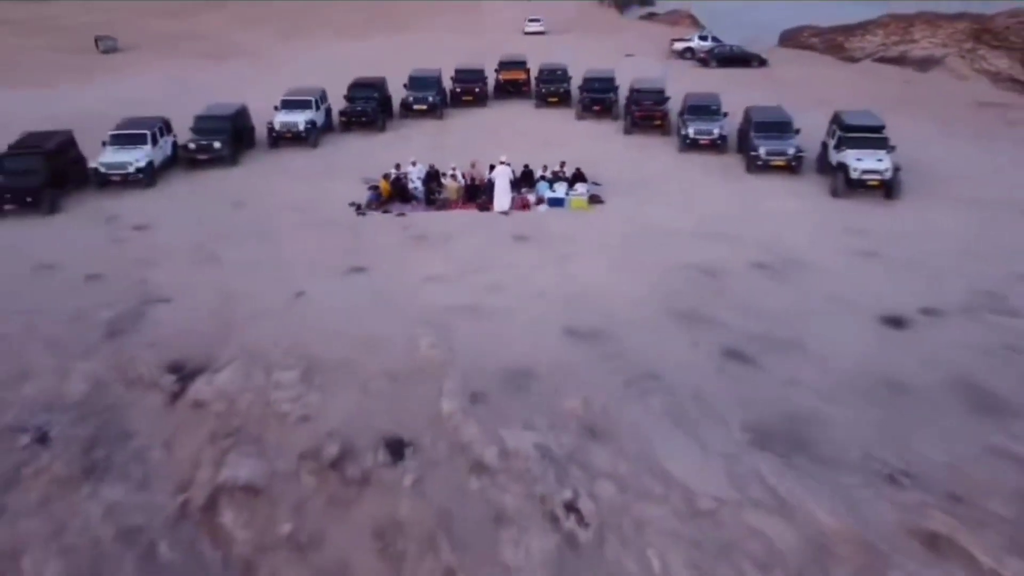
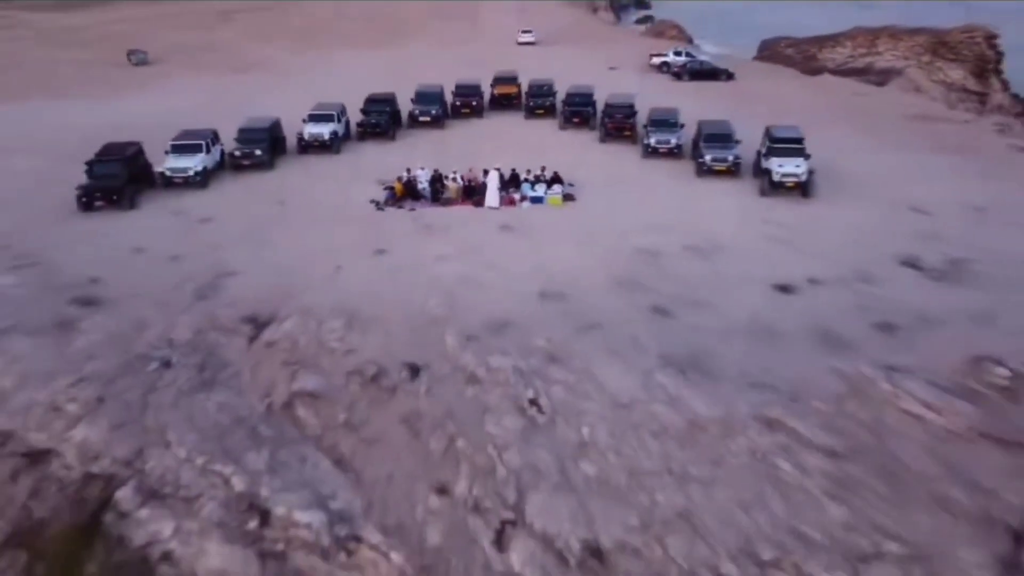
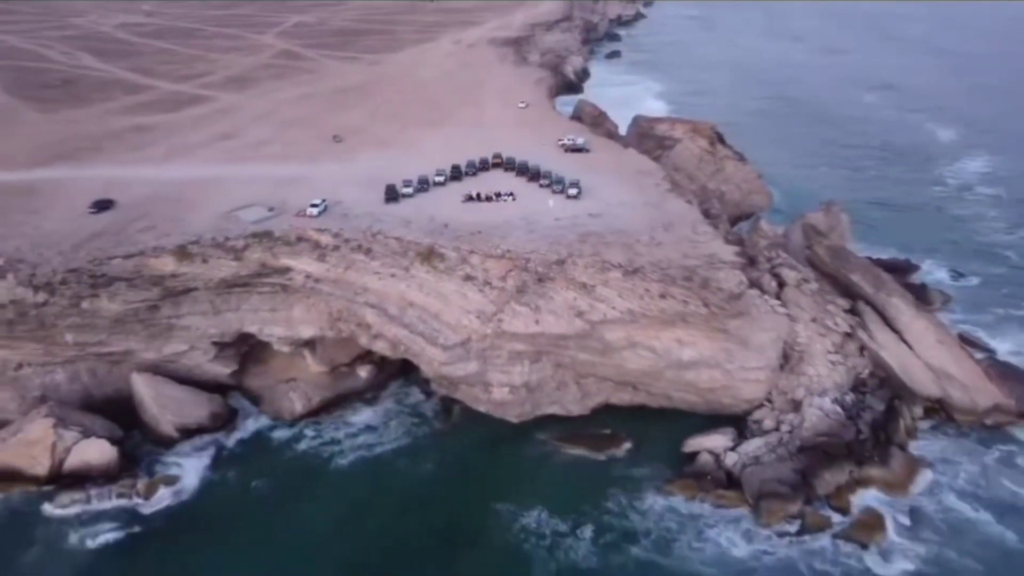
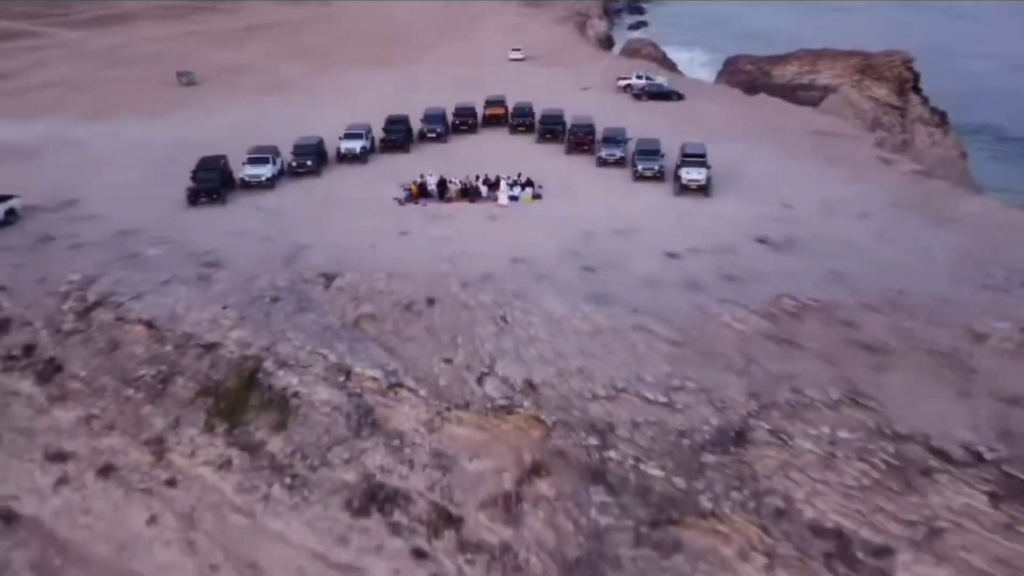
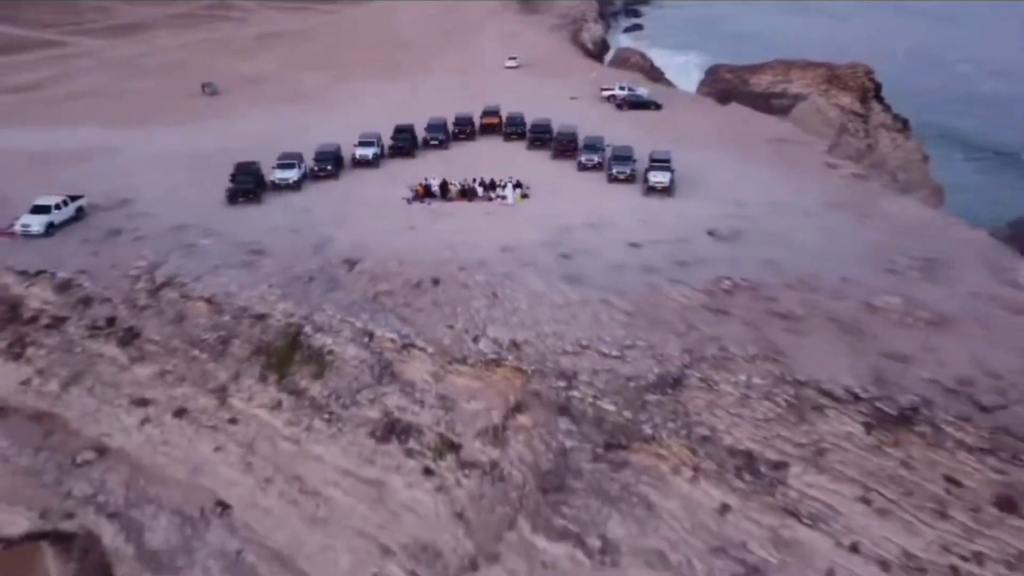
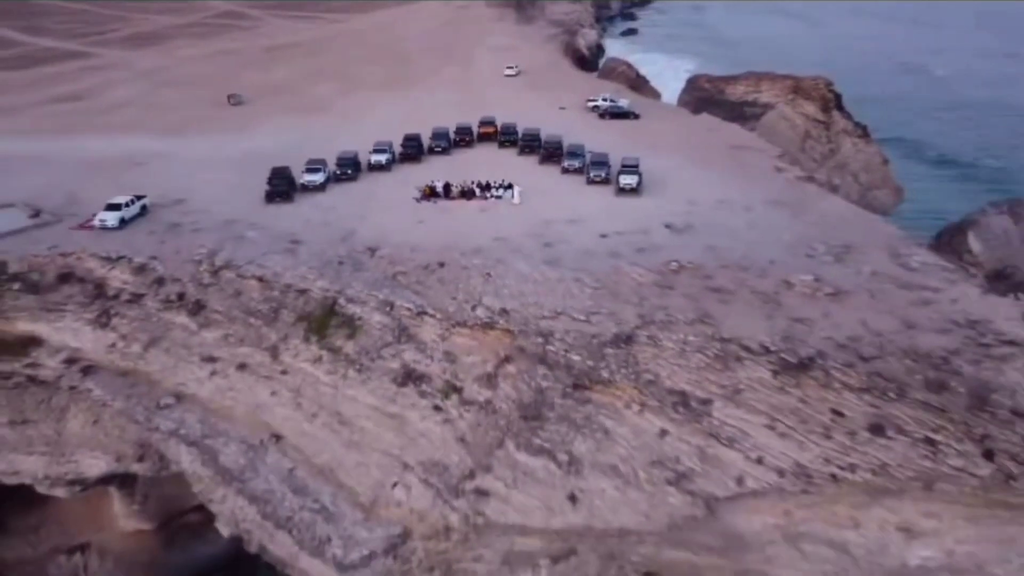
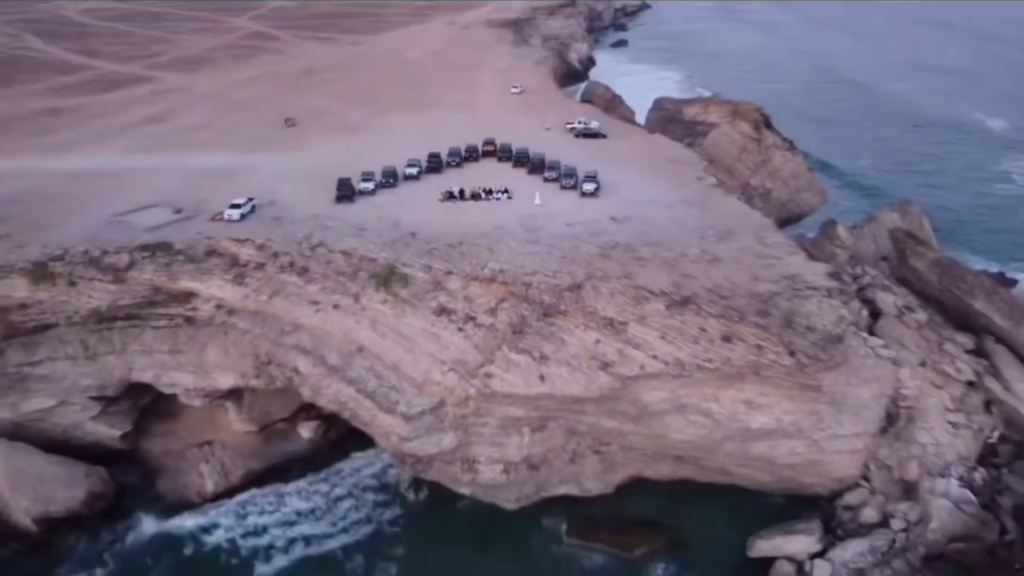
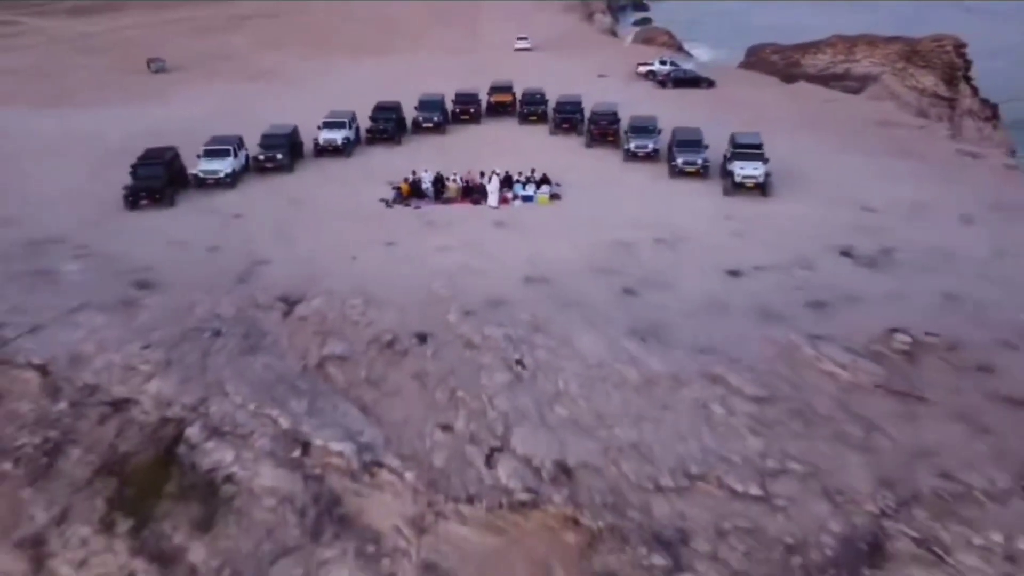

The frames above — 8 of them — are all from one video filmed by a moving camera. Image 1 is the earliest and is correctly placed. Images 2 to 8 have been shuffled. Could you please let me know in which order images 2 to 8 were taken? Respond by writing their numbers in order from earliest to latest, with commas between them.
2, 8, 4, 5, 6, 7, 3
